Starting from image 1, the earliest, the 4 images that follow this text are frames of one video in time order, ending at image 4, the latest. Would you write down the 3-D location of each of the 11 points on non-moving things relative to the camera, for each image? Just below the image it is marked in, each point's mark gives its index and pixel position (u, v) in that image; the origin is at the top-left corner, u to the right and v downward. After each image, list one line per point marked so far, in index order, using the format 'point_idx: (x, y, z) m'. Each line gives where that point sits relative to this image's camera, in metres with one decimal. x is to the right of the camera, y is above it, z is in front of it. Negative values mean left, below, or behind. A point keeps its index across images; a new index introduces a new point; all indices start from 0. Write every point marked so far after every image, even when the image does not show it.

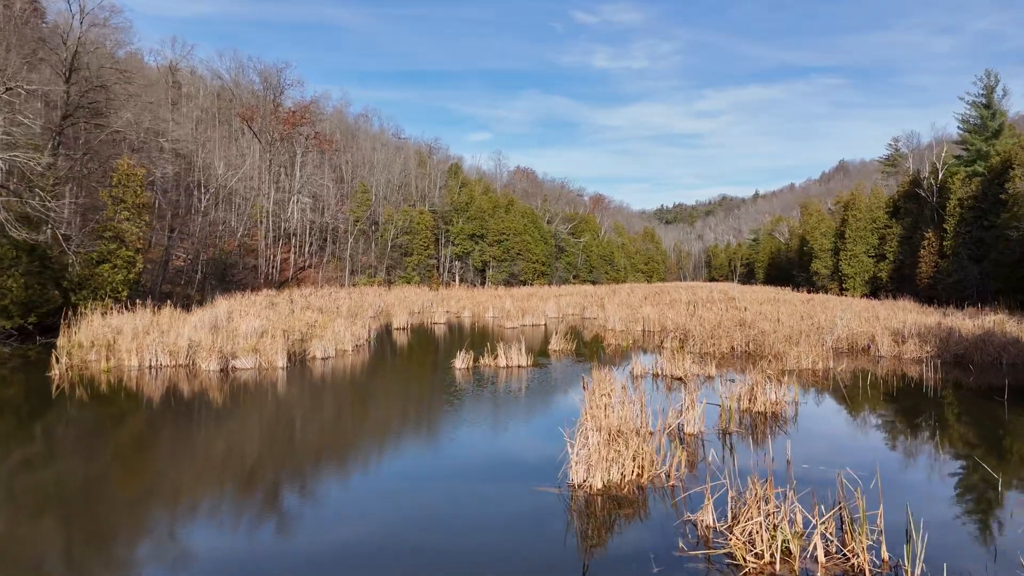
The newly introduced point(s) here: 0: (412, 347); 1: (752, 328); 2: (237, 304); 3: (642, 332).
0: (-2.4, -1.4, +17.3) m
1: (+4.6, -0.8, +13.1) m
2: (-7.9, -0.5, +19.6) m
3: (+3.3, -1.1, +17.2) m
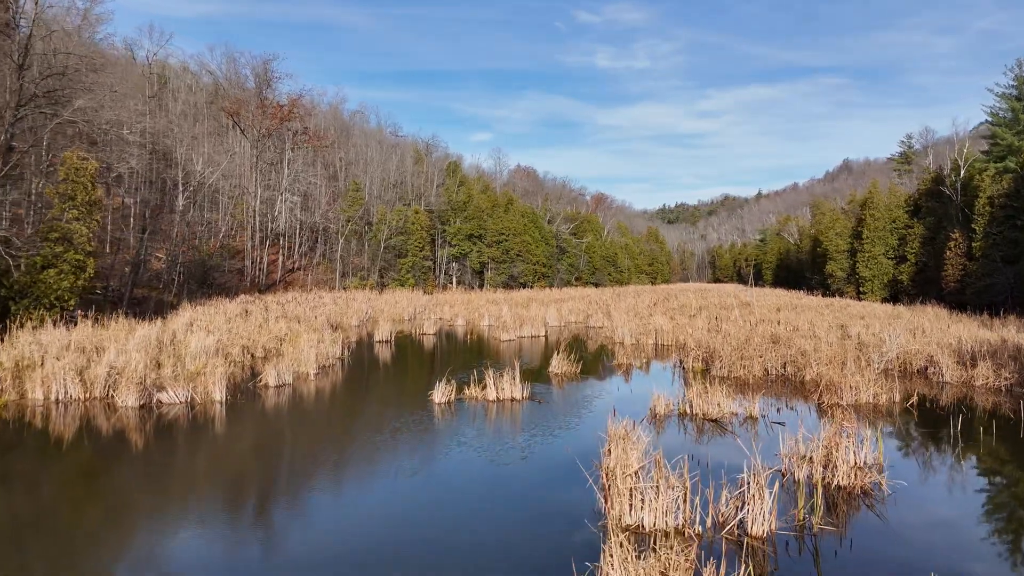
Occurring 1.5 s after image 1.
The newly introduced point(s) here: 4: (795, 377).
0: (-2.5, -1.6, +15.4) m
1: (+4.5, -1.0, +11.1) m
2: (-8.0, -0.6, +17.7) m
3: (+3.2, -1.3, +15.2) m
4: (+4.3, -1.4, +10.3) m
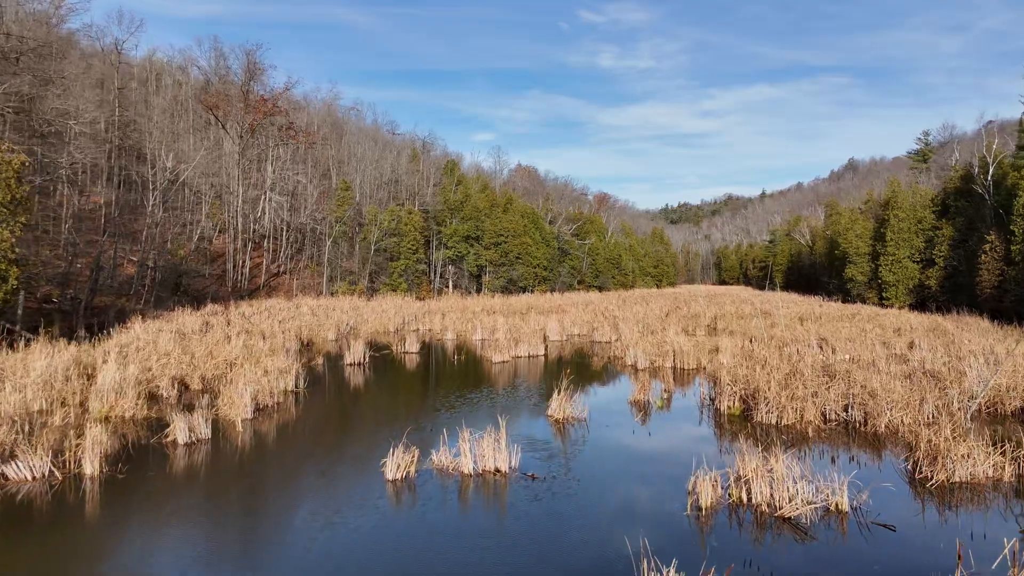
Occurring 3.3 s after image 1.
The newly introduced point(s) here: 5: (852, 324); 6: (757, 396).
0: (-2.6, -1.8, +13.2) m
1: (+4.4, -1.2, +8.9) m
2: (-8.1, -0.9, +15.5) m
3: (+3.1, -1.6, +13.0) m
4: (+4.1, -1.6, +8.0) m
5: (+9.9, -1.0, +19.9) m
6: (+3.1, -1.4, +8.8) m
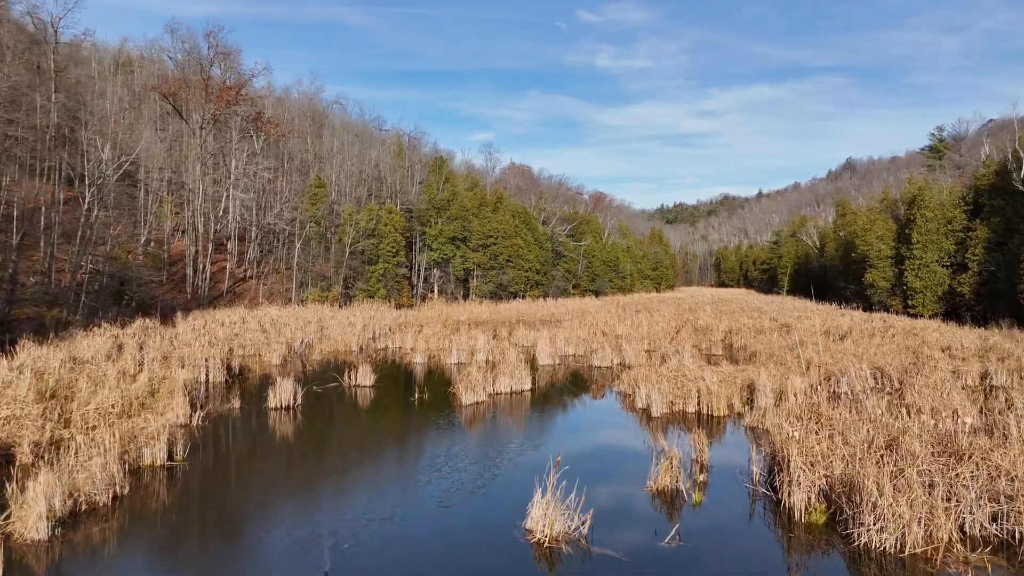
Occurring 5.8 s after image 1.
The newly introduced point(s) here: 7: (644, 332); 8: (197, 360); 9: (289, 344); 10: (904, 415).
0: (-3.0, -2.2, +10.1) m
1: (+4.0, -1.6, +5.8) m
2: (-8.5, -1.2, +12.3) m
3: (+2.7, -1.9, +9.9) m
4: (+3.8, -2.0, +4.9) m
5: (+9.5, -1.3, +16.9) m
6: (+2.8, -1.7, +5.7) m
7: (+3.5, -1.2, +18.7) m
8: (-6.0, -1.4, +13.1) m
9: (-5.6, -1.4, +17.2) m
10: (+4.4, -1.4, +7.7) m
